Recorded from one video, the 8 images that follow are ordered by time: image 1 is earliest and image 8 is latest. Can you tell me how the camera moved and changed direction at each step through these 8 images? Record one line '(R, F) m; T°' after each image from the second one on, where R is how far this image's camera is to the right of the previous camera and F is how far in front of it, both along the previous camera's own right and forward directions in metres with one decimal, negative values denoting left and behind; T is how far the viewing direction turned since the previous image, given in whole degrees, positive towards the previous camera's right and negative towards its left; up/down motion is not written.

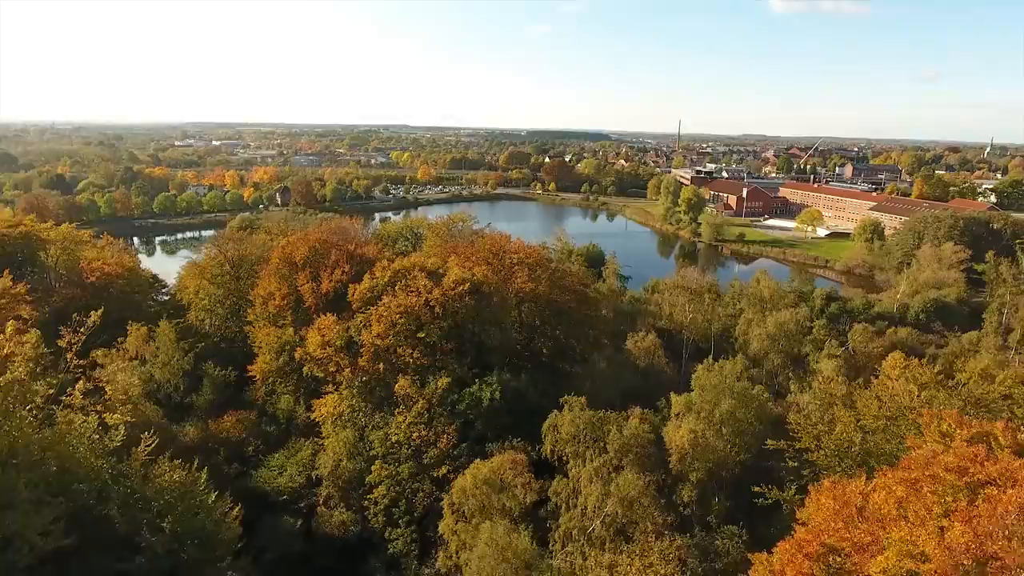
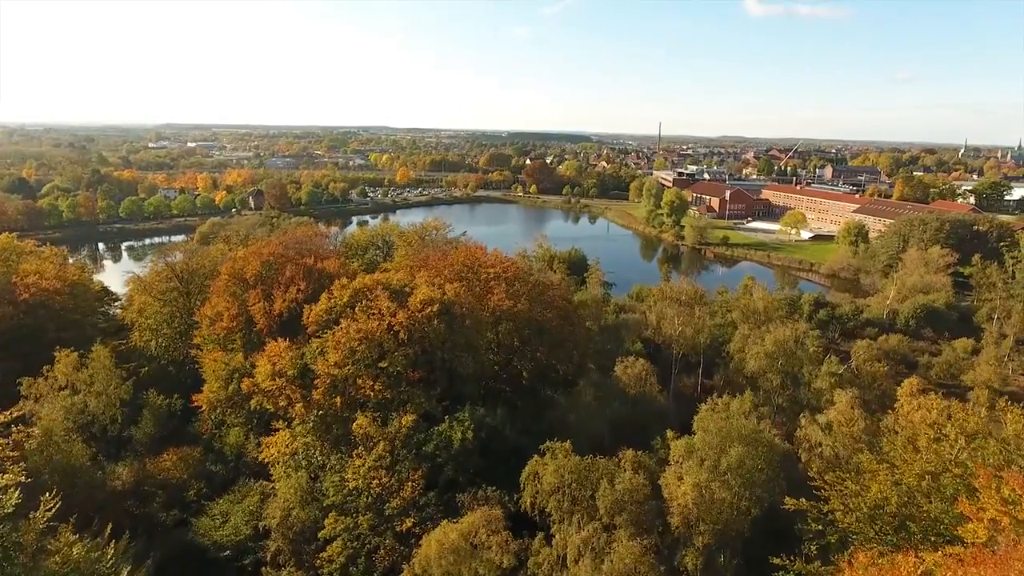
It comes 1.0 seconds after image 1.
(+0.1, +1.3) m; +2°
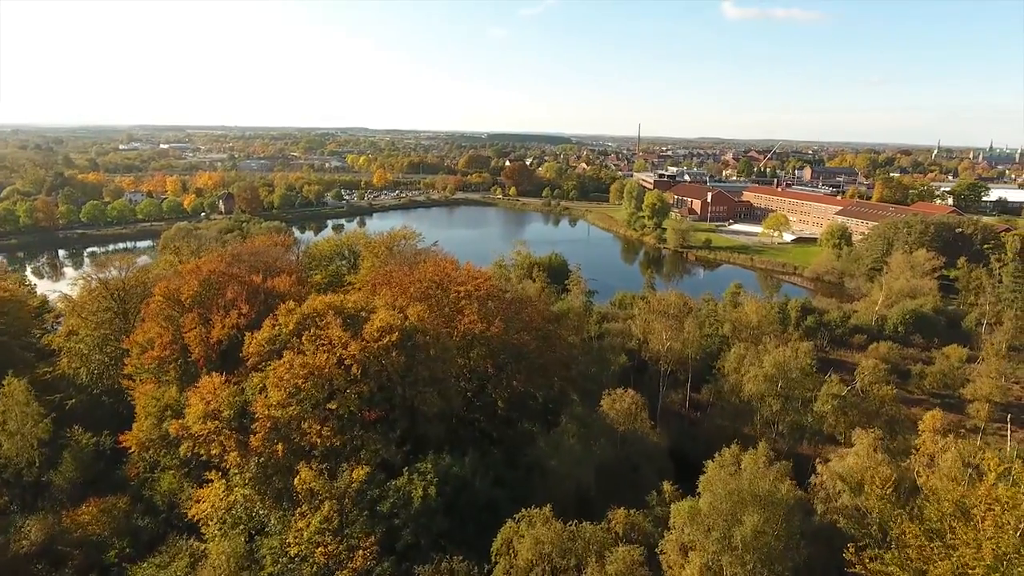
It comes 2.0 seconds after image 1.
(+0.1, +1.4) m; +2°
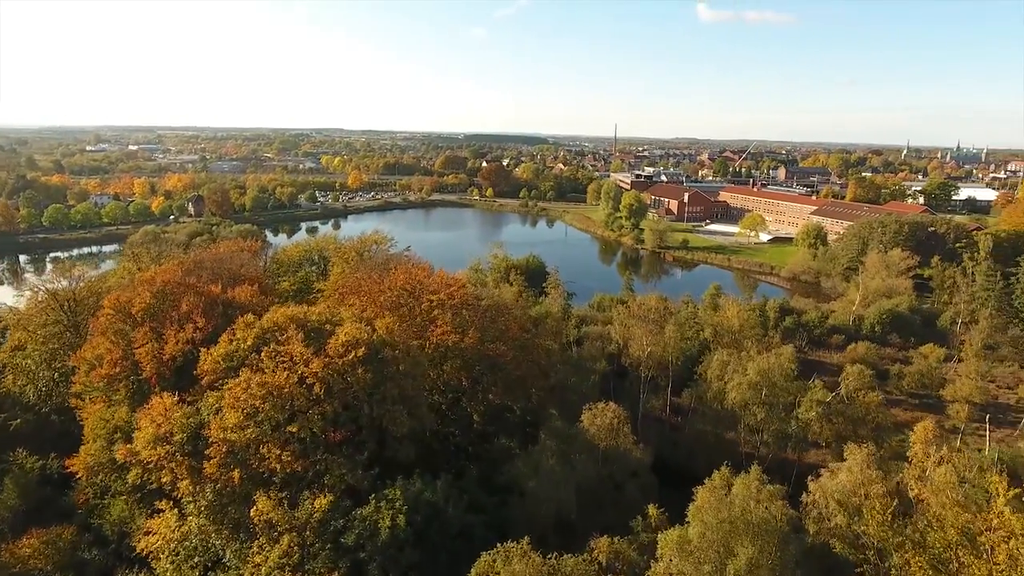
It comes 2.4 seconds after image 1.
(+0.1, +0.6) m; +2°
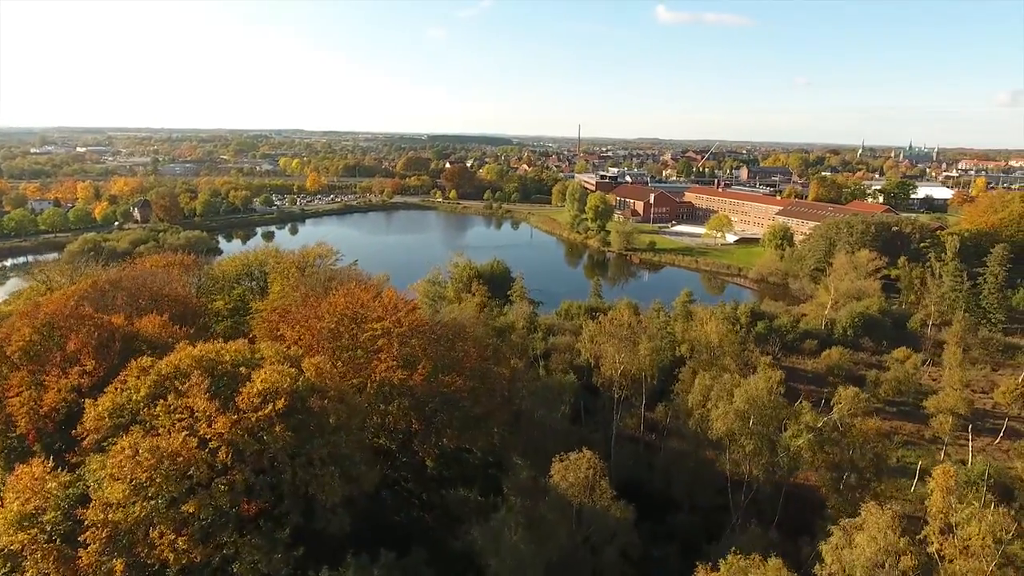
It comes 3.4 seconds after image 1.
(+0.1, +1.5) m; +3°
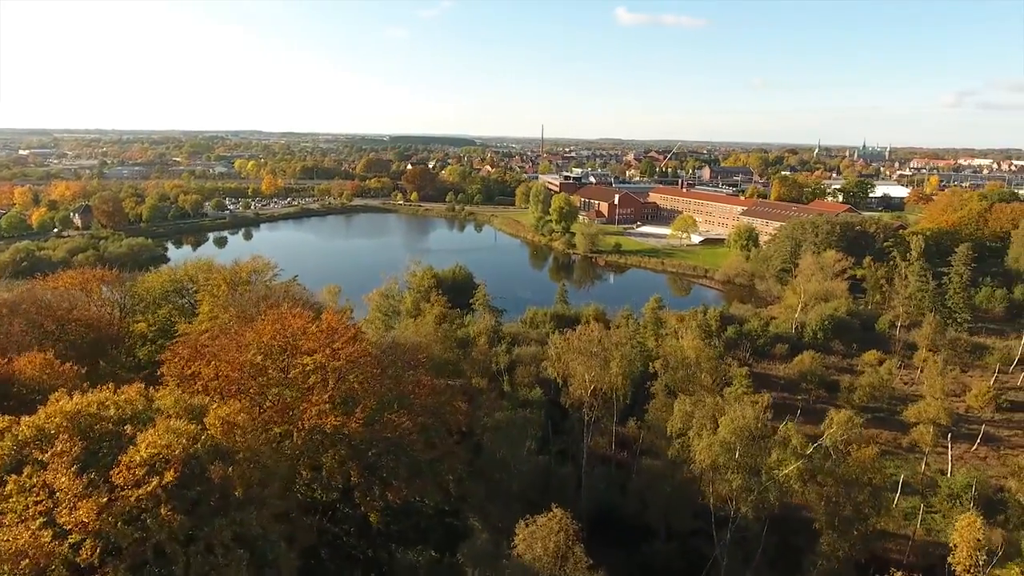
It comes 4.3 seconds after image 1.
(+0.1, +1.4) m; +3°
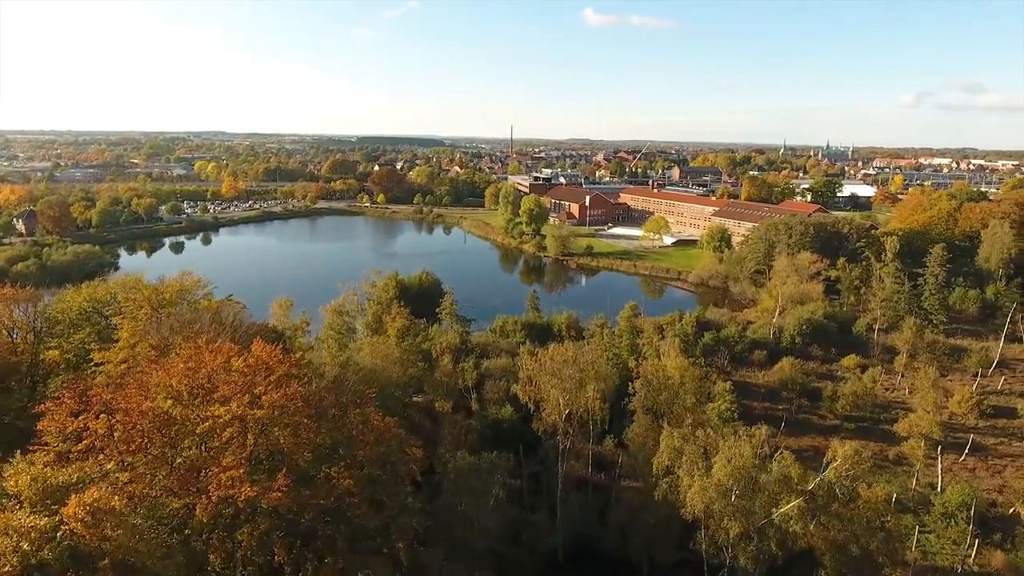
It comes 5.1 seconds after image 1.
(+0.1, +1.4) m; +3°
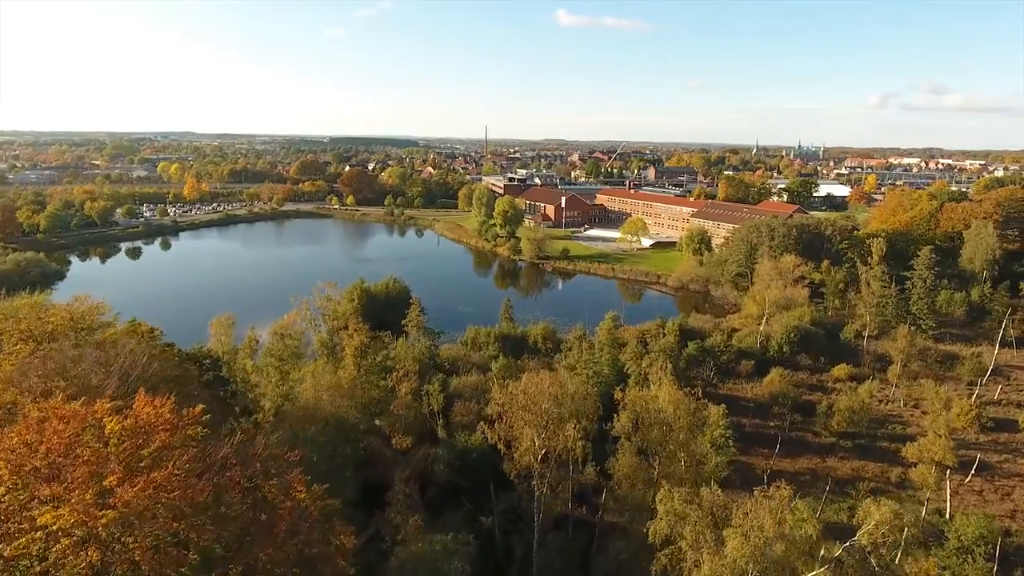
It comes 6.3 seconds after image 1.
(+0.2, +1.9) m; +2°
